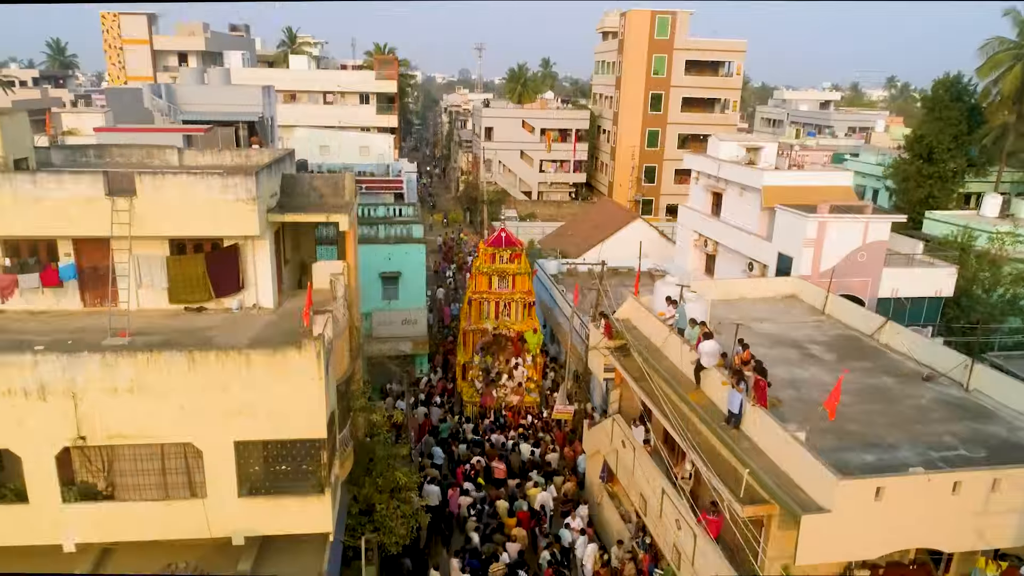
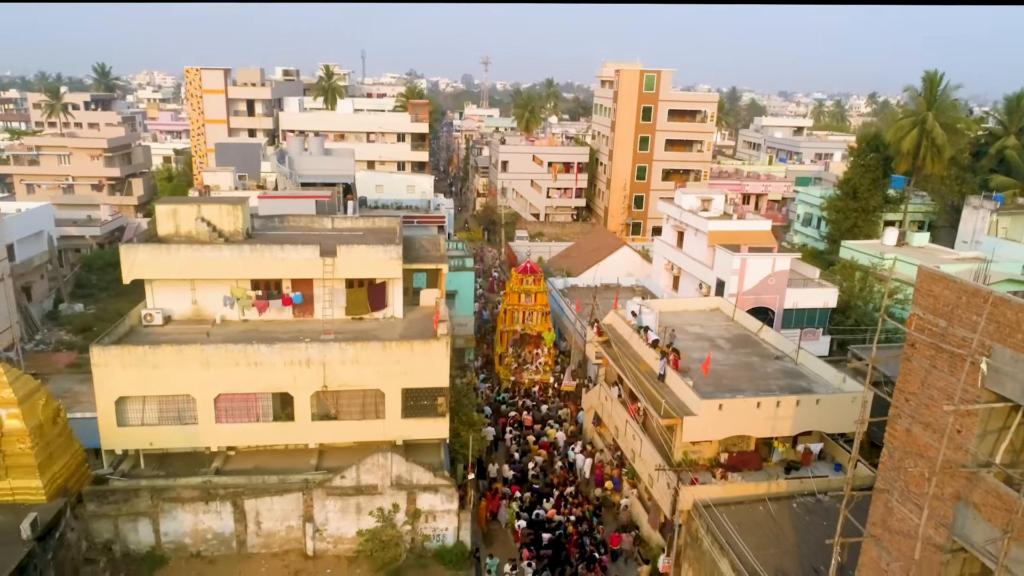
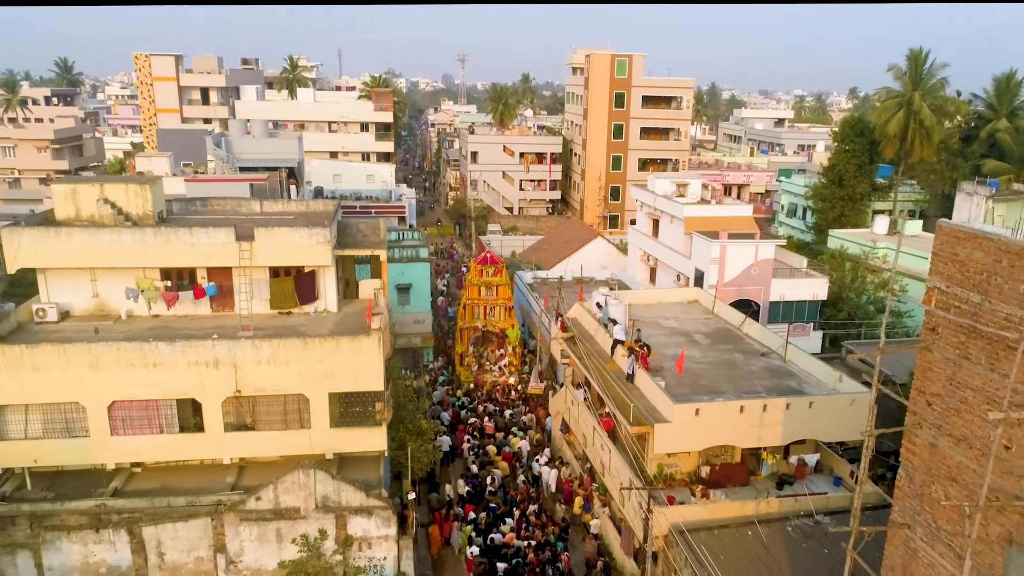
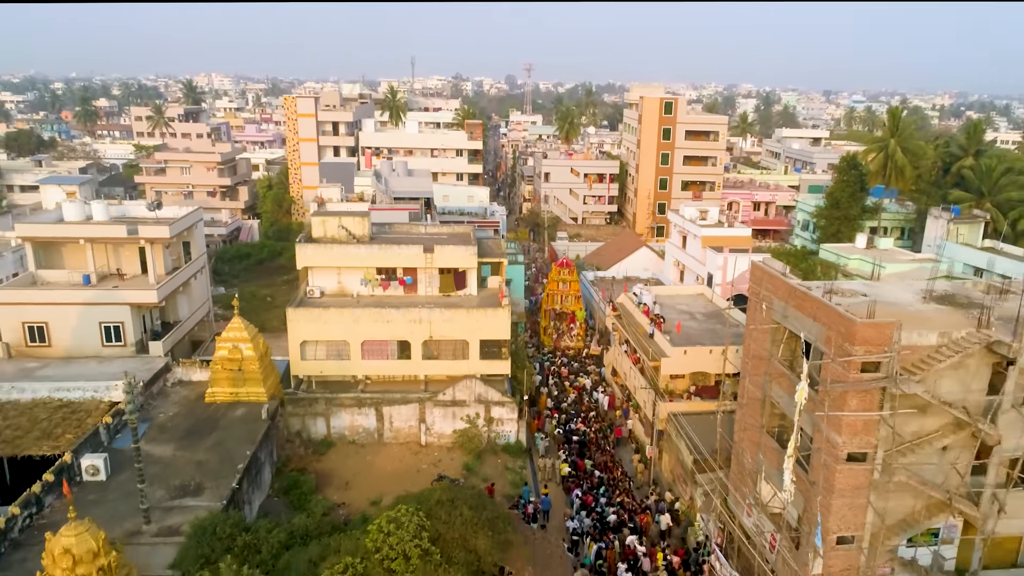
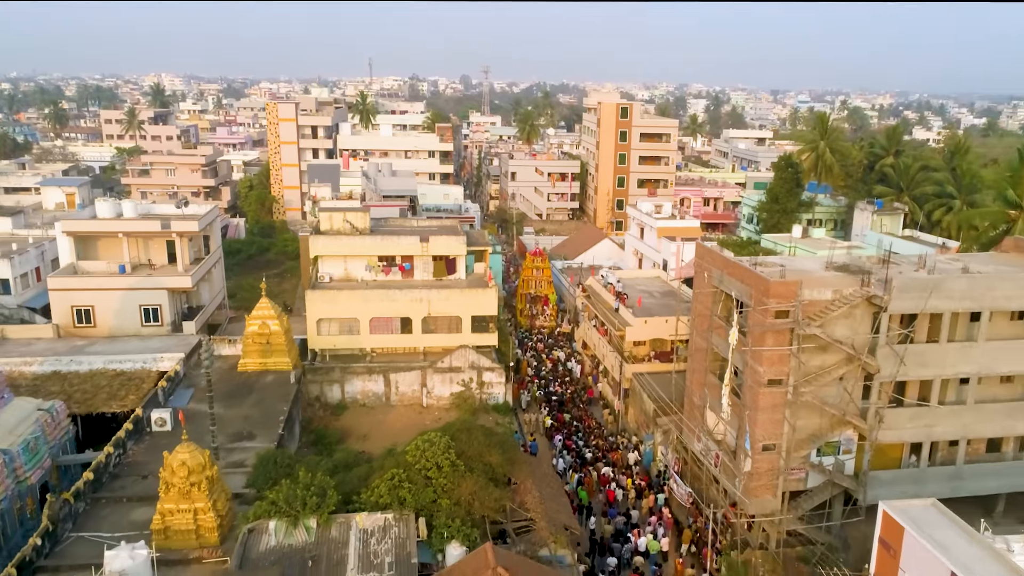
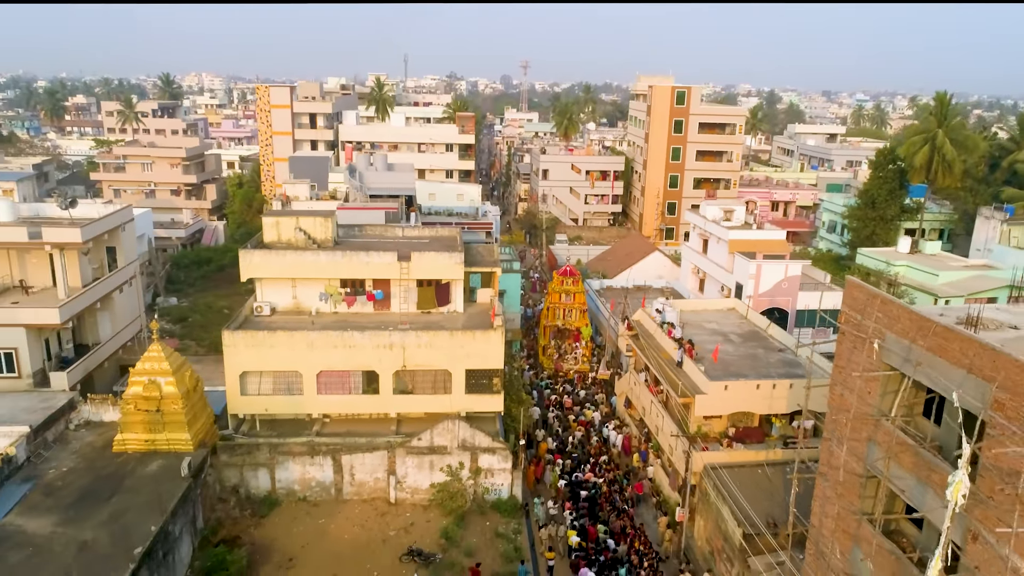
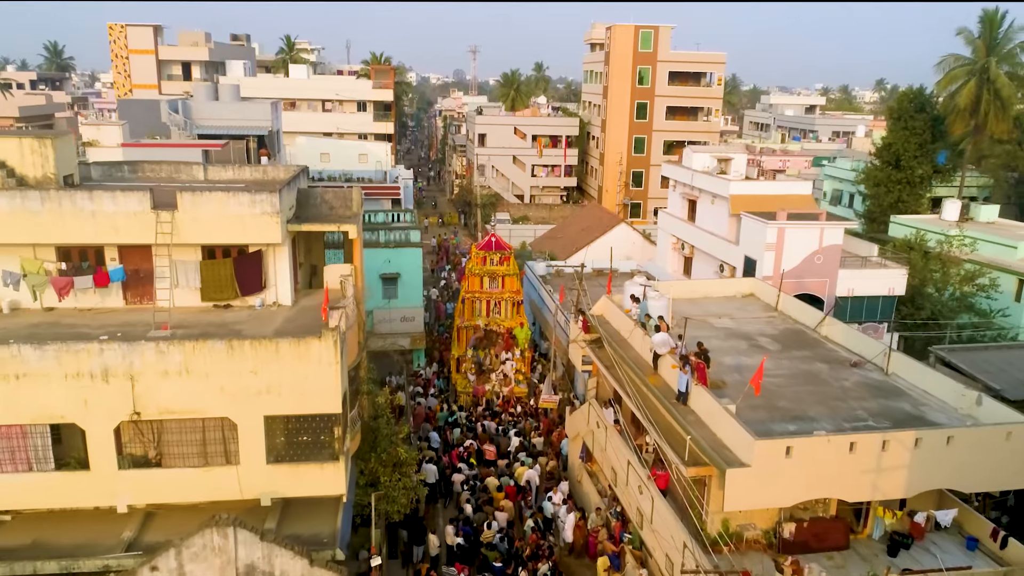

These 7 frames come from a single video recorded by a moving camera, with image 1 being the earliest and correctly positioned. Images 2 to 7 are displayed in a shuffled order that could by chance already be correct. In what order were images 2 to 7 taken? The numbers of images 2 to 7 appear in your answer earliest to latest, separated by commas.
7, 3, 2, 6, 4, 5
